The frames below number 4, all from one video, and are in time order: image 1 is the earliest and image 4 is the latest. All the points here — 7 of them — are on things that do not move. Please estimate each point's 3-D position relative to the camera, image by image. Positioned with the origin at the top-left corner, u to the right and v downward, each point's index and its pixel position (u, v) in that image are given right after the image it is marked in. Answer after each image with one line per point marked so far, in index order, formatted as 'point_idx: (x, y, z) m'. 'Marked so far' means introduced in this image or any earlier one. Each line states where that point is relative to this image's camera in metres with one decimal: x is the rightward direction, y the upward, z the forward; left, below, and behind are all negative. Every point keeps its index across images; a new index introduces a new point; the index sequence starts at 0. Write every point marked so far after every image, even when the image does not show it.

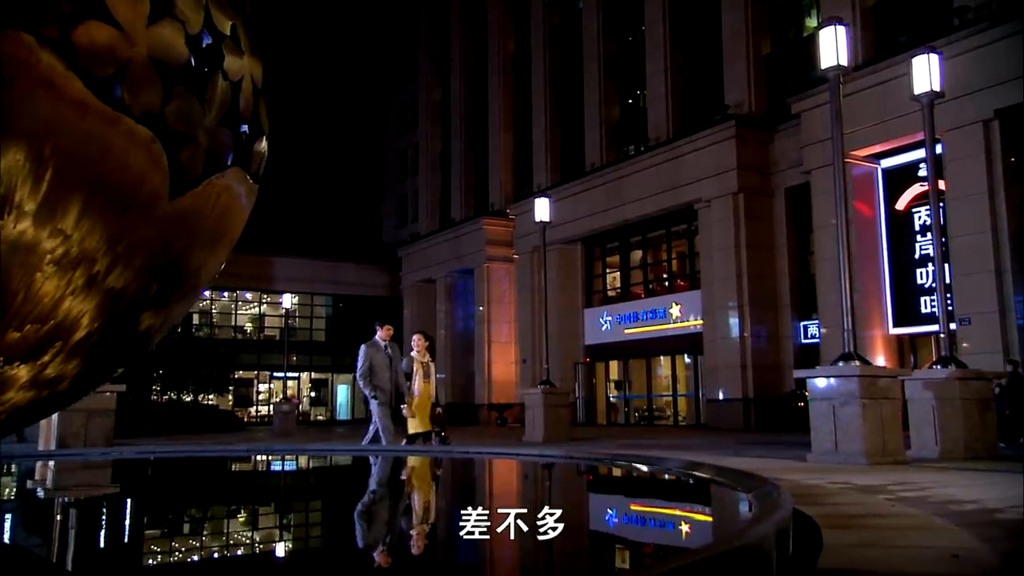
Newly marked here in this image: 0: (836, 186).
0: (+5.8, +1.9, +15.5) m
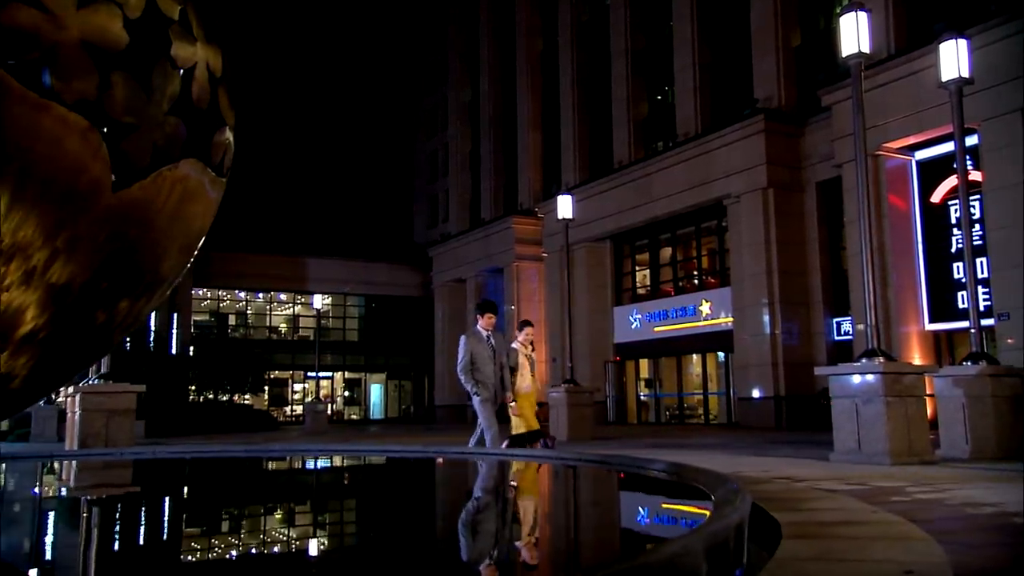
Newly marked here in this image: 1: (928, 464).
0: (+6.1, +1.9, +15.2) m
1: (+6.7, -2.8, +13.9) m
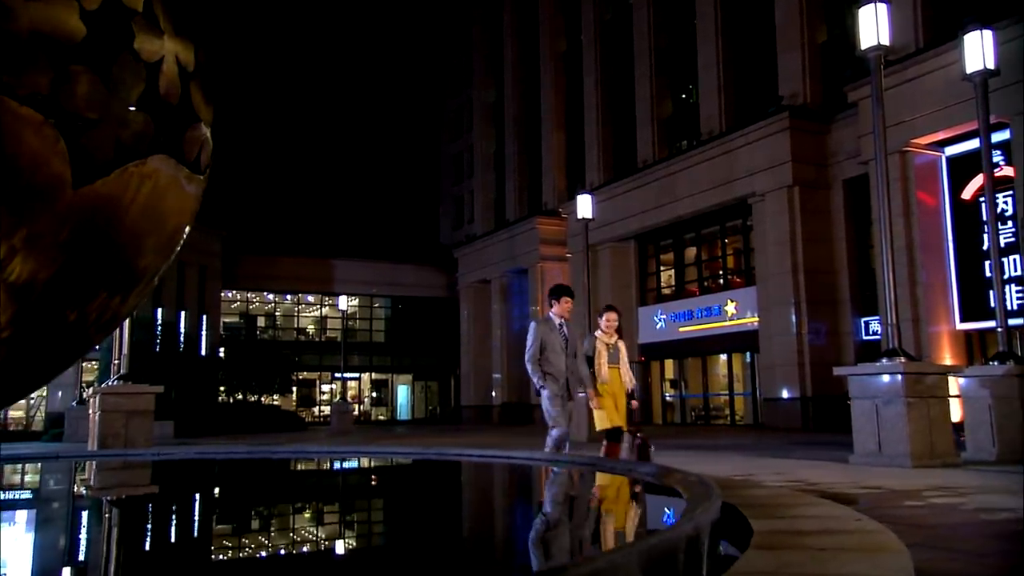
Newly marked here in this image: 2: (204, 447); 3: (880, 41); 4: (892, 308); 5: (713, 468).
0: (+6.3, +2.0, +14.9) m
1: (+7.0, -2.8, +13.7) m
2: (-7.1, -3.6, +19.7) m
3: (+6.2, +4.1, +14.4) m
4: (+6.4, -0.3, +14.5) m
5: (+3.1, -2.8, +13.5) m
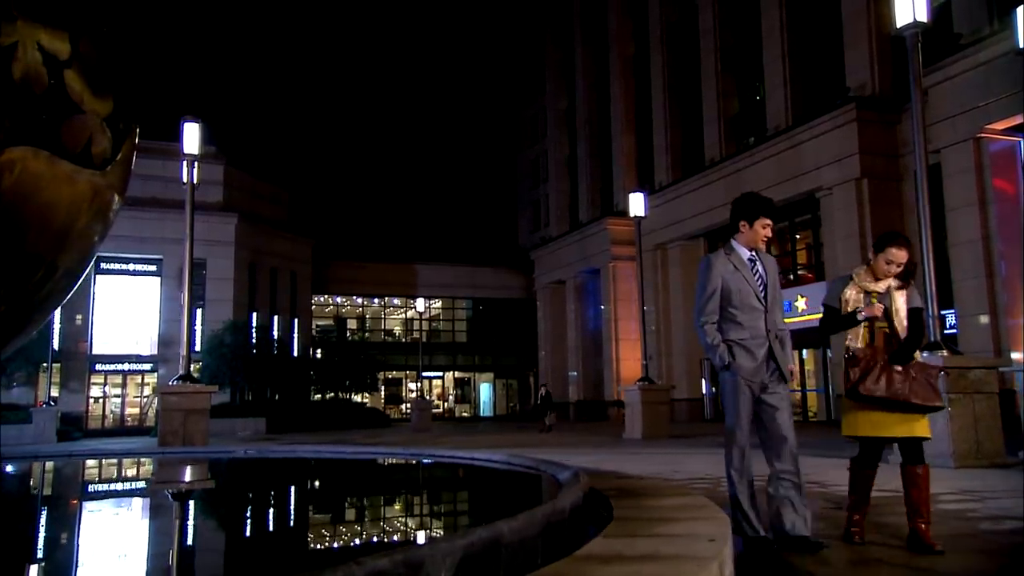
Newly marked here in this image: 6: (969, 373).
0: (+6.9, +2.1, +14.6) m
1: (+7.5, -2.7, +13.3) m
2: (-5.5, -3.8, +21.3) m
3: (+6.7, +4.2, +14.2) m
4: (+7.0, -0.2, +14.3) m
5: (+3.7, -2.8, +13.7) m
6: (+7.2, -1.4, +13.7) m
